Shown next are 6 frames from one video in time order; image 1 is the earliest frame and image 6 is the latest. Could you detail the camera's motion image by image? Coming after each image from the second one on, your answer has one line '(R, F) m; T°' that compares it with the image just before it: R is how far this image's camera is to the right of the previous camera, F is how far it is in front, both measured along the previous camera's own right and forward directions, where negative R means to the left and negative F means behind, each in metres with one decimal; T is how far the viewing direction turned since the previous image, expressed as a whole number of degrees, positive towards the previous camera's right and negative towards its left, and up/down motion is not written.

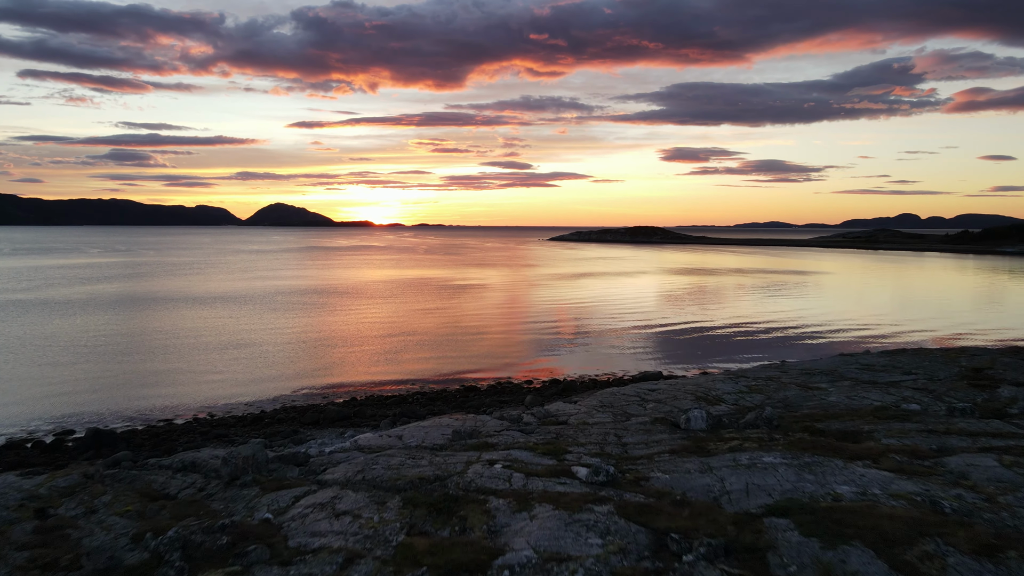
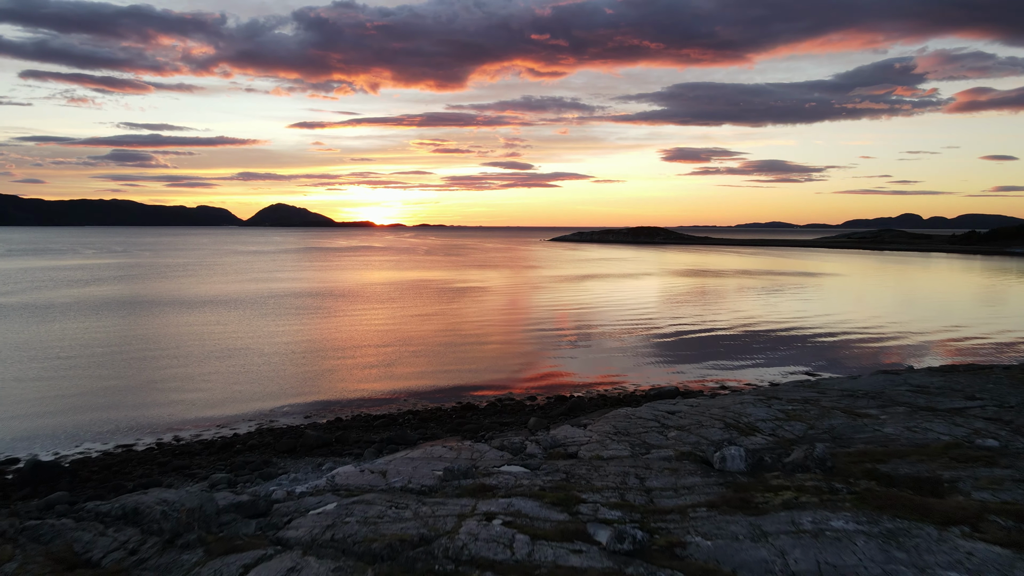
(0.0, +0.7) m; 0°
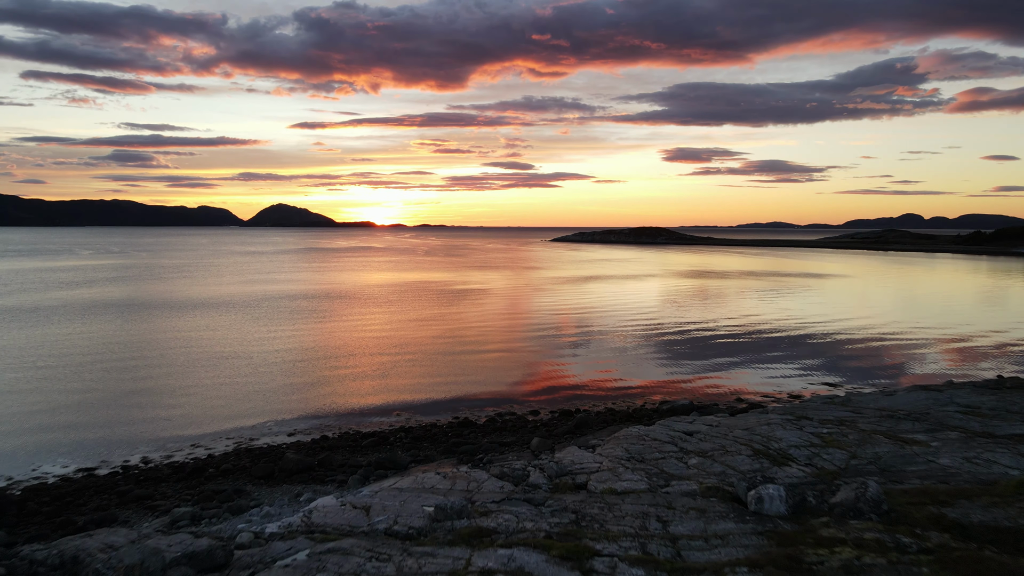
(0.0, +0.5) m; 0°
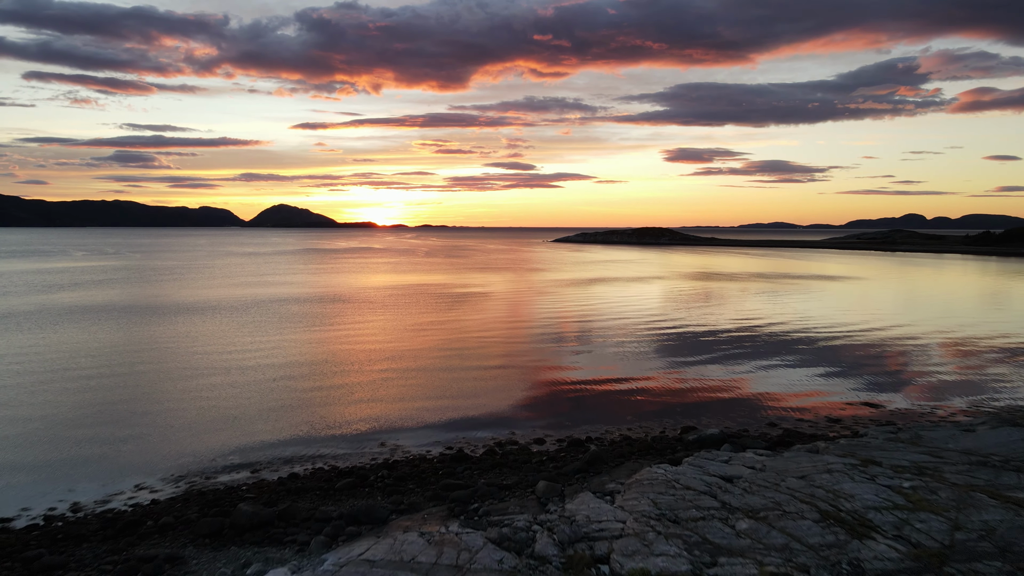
(0.0, +0.8) m; 0°
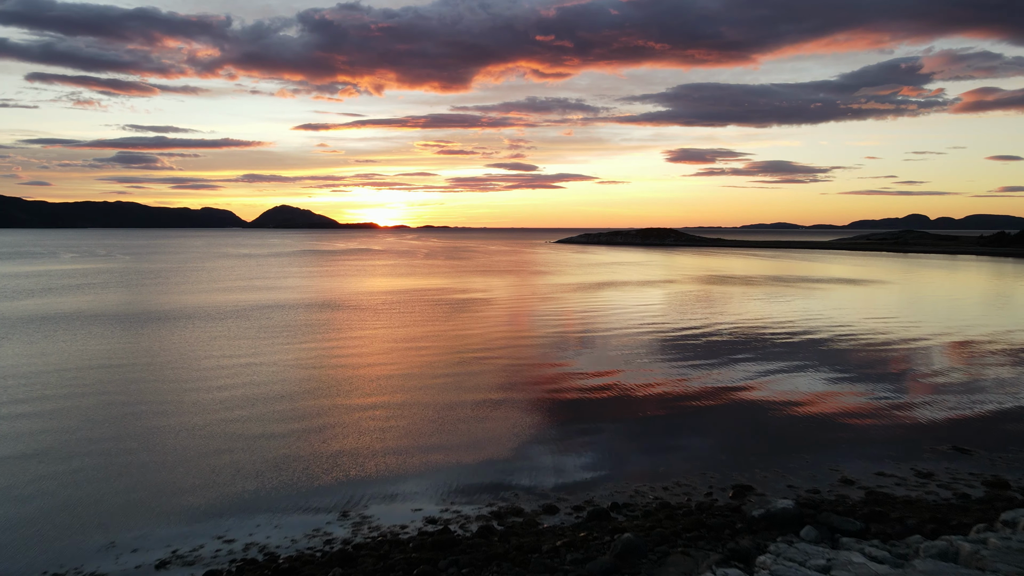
(-0.1, +0.9) m; 0°
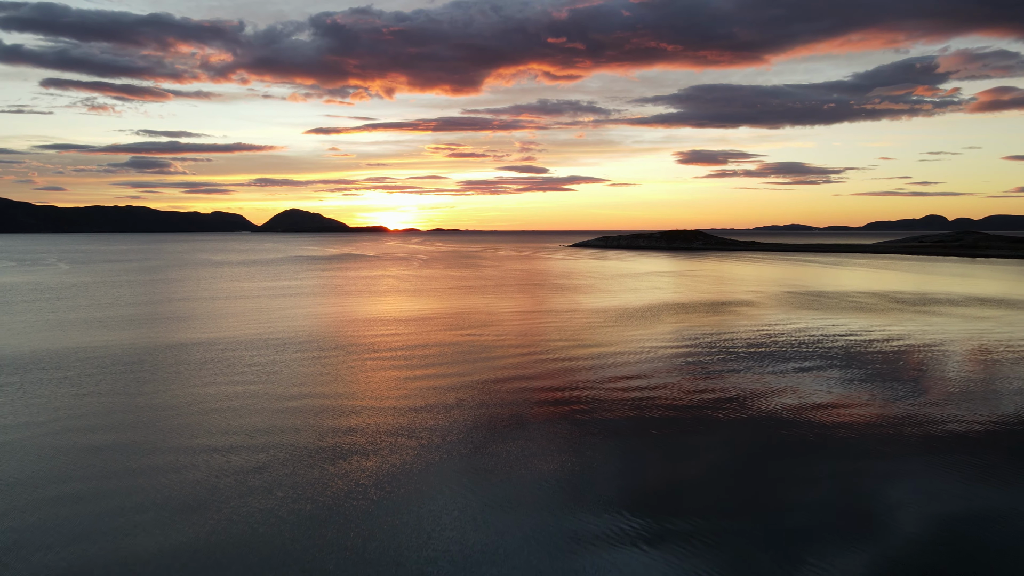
(-1.1, +5.1) m; -1°
